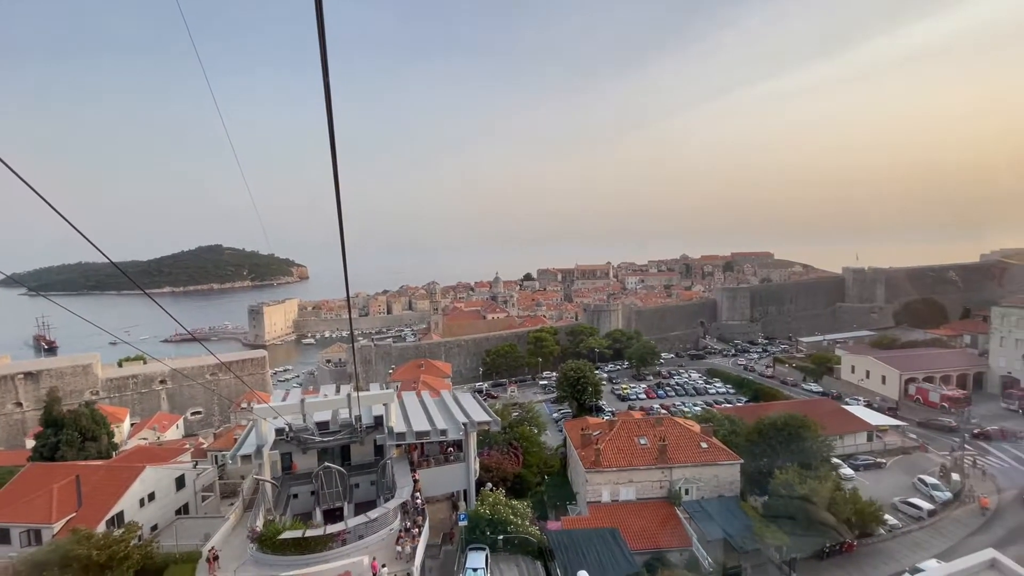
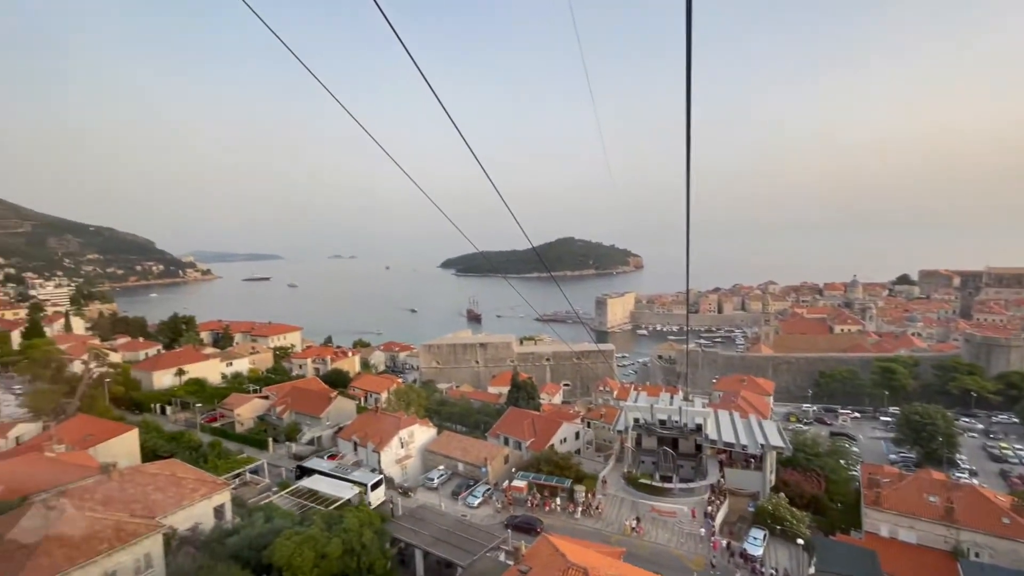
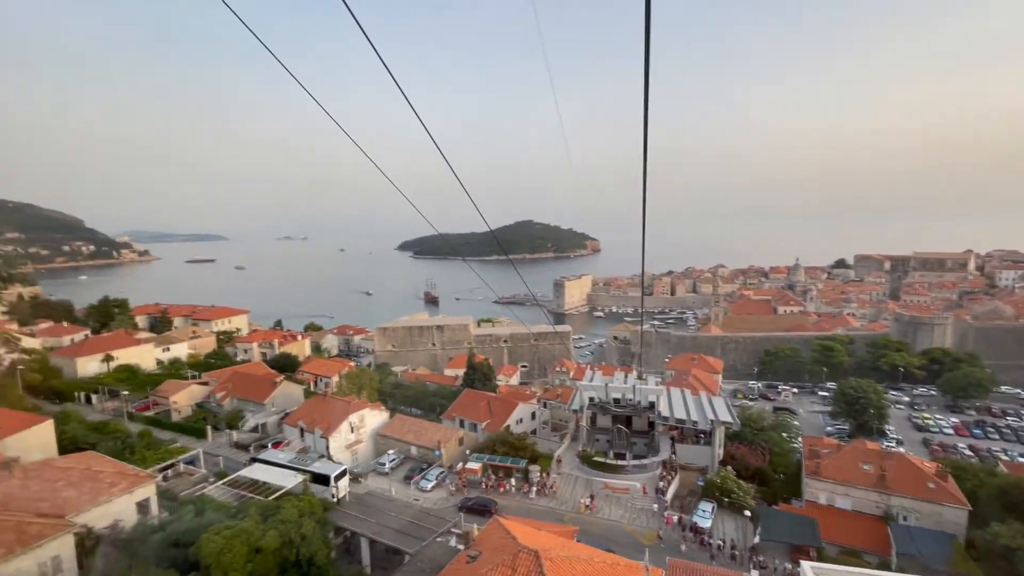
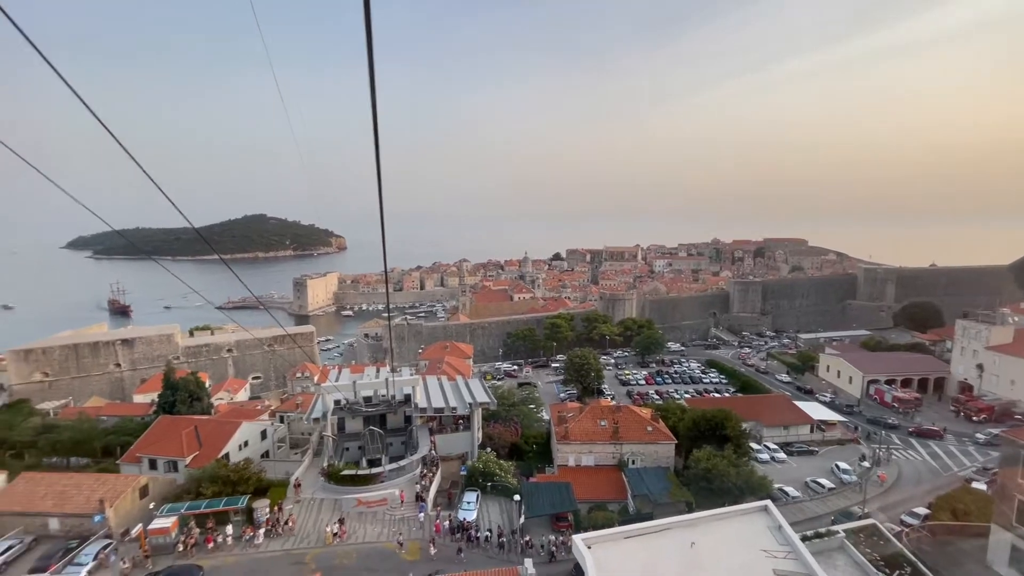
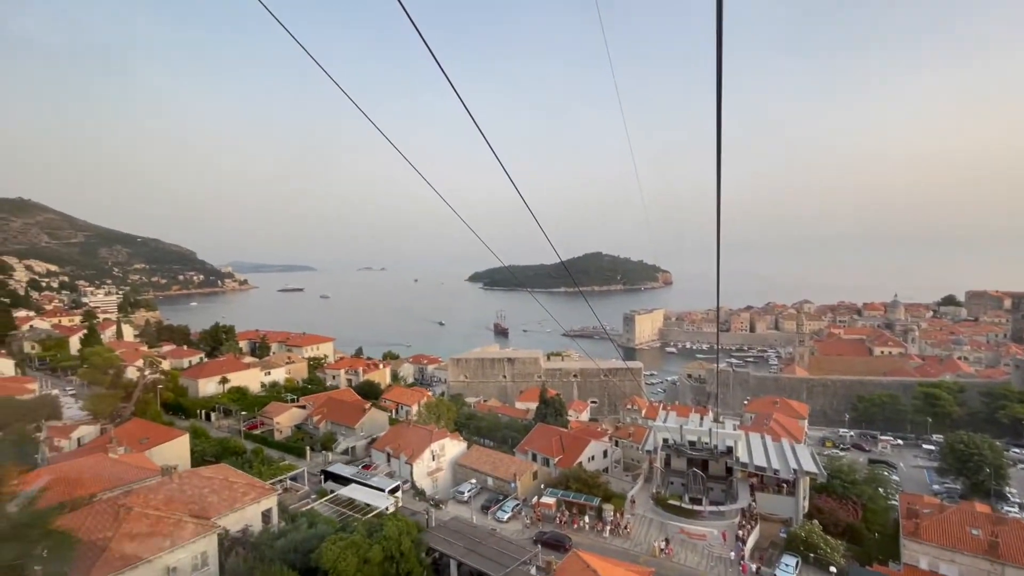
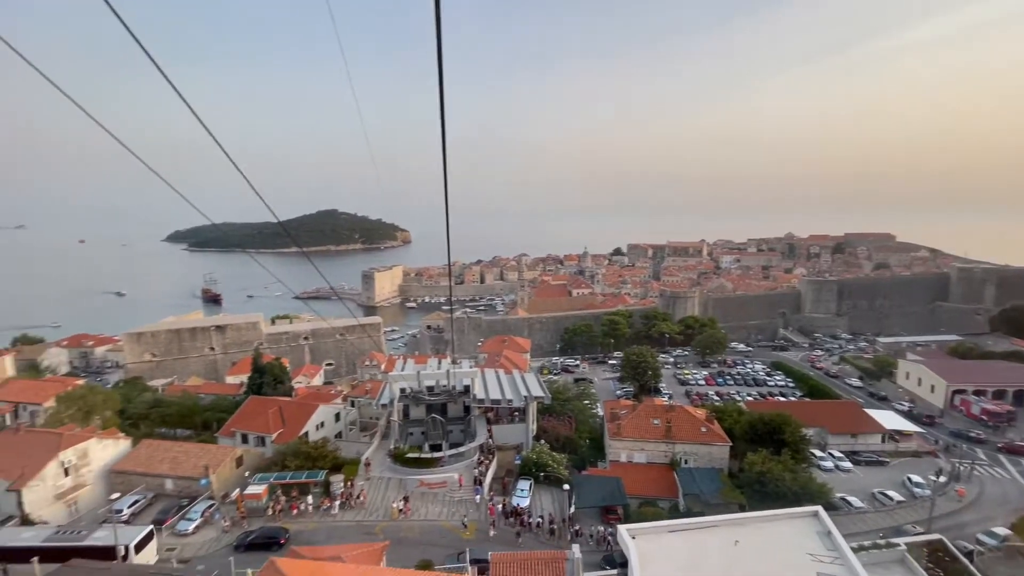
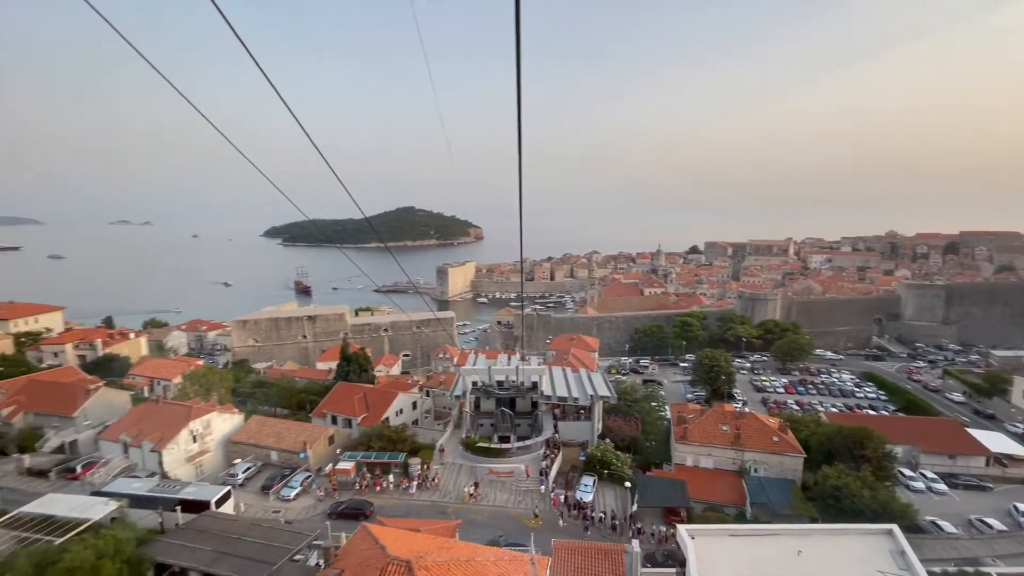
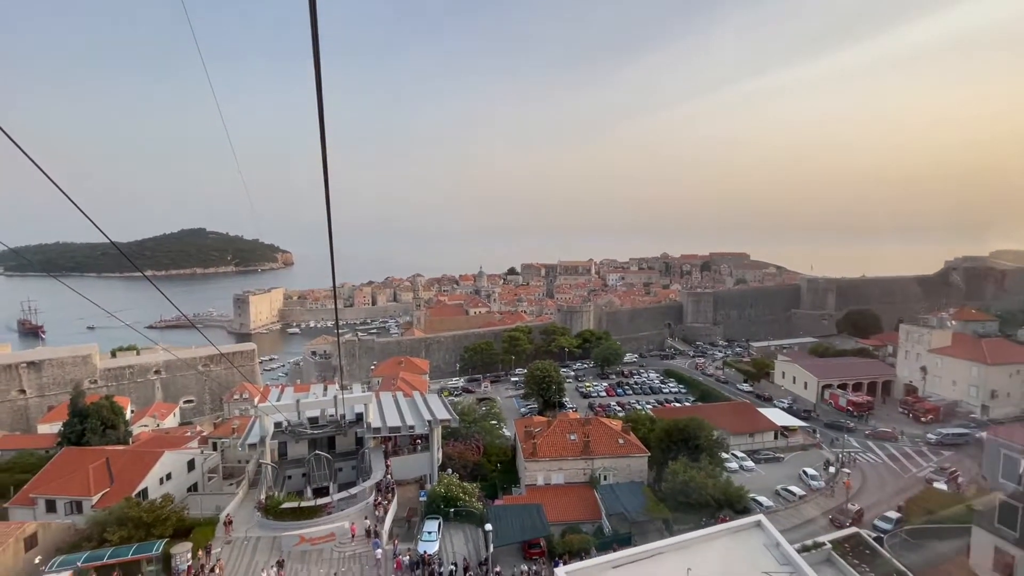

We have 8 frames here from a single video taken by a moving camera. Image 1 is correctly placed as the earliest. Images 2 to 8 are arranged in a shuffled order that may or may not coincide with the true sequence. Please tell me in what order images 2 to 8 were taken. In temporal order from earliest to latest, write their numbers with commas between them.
8, 4, 6, 7, 3, 2, 5
